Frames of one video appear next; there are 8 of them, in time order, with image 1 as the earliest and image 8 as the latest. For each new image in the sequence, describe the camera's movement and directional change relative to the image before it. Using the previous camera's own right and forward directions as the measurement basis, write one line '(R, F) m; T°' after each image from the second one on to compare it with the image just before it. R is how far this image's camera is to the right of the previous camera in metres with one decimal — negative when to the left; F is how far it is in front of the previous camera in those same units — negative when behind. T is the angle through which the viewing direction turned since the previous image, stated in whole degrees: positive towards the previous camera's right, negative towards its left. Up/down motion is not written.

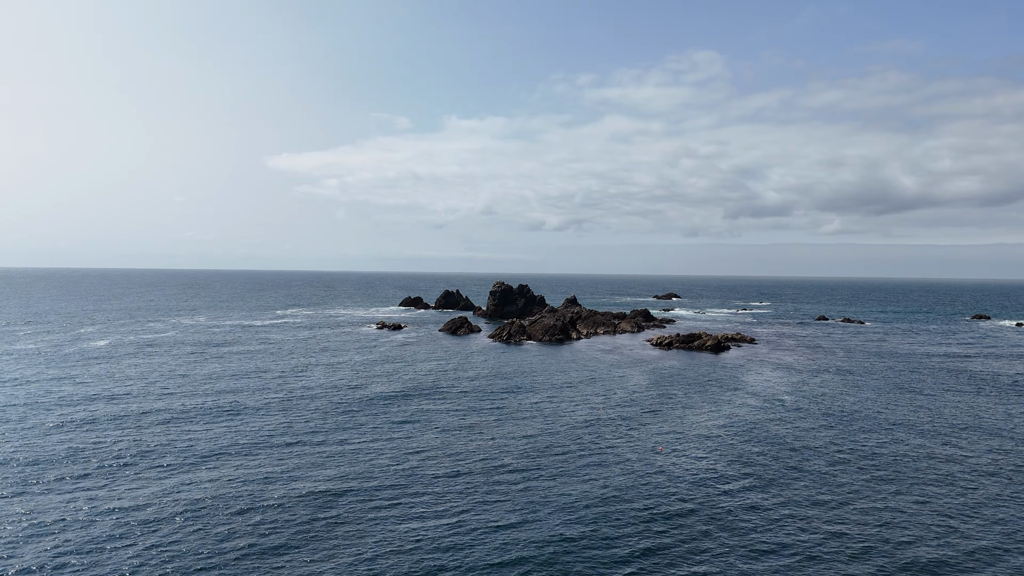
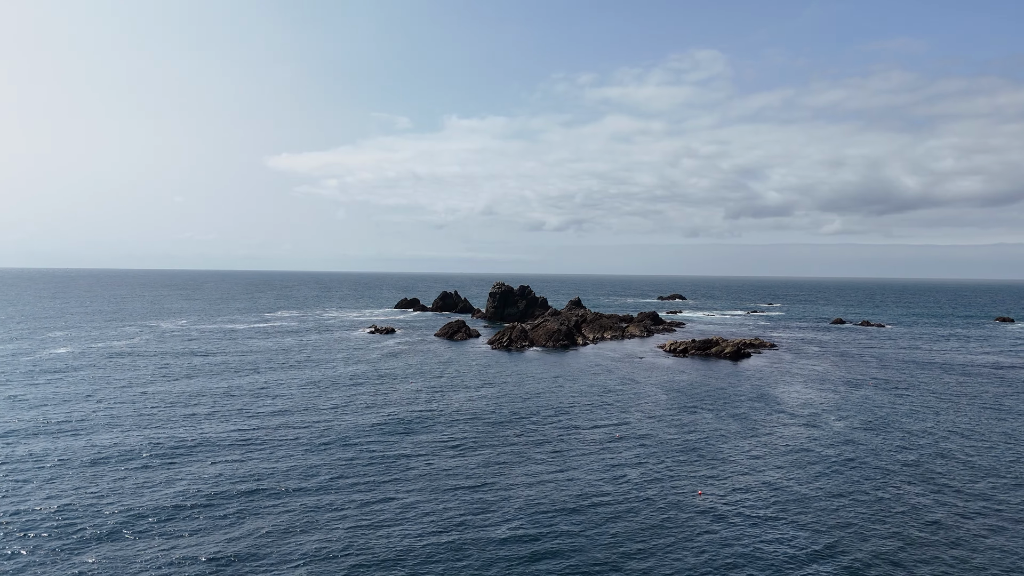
(-0.2, +8.0) m; 0°
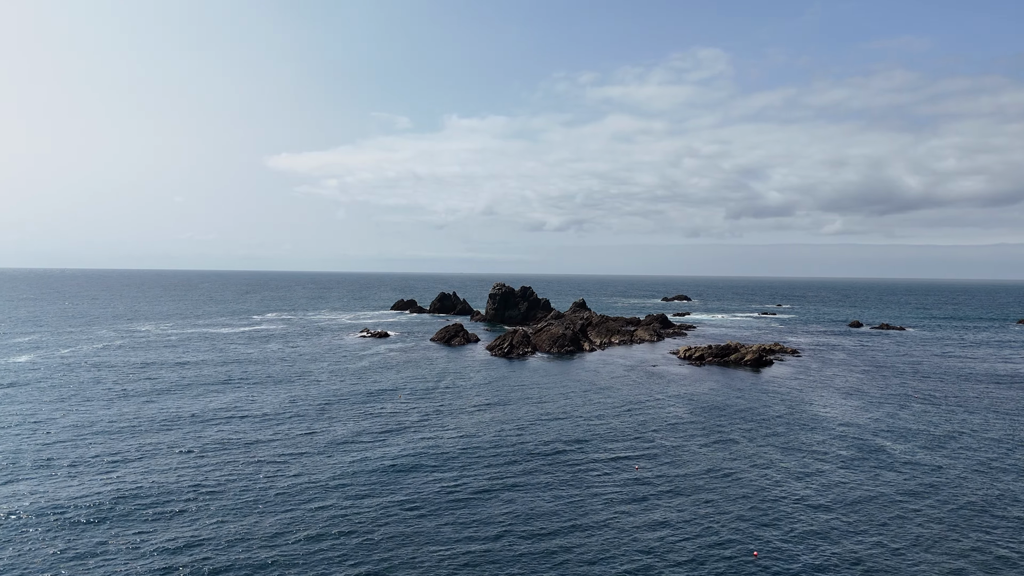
(-0.1, +7.4) m; 0°
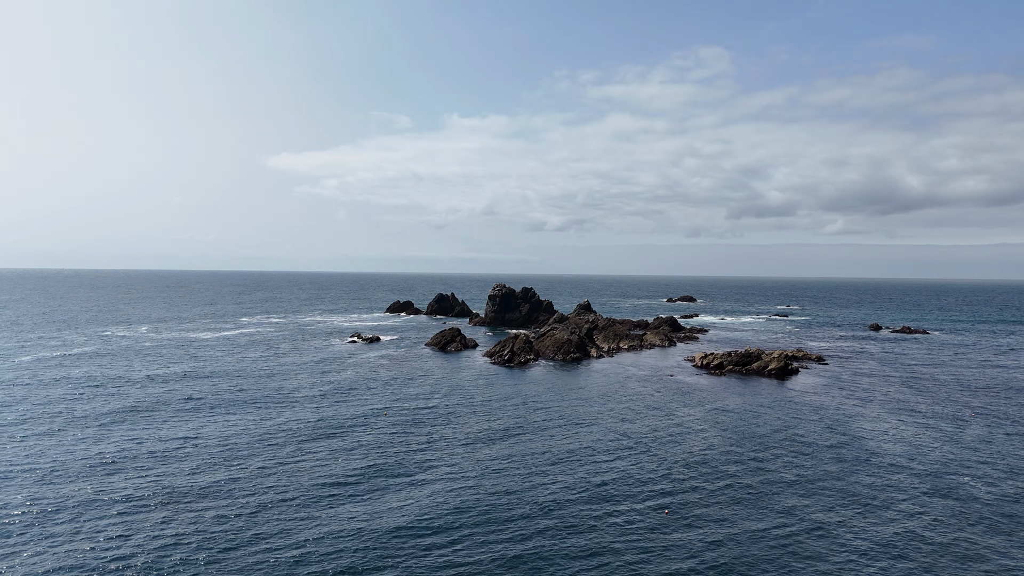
(0.0, +7.5) m; 0°
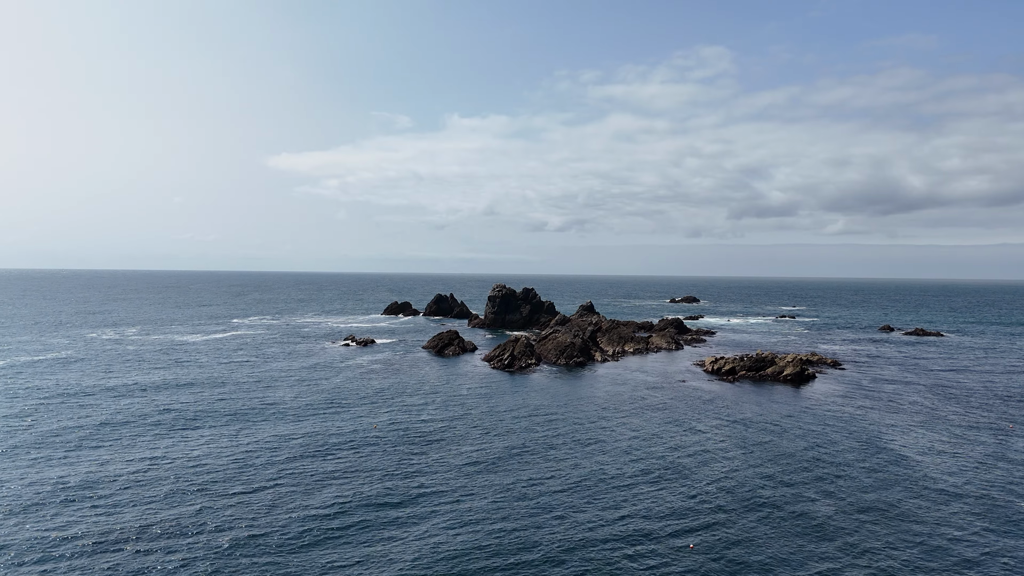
(0.0, +4.2) m; 0°
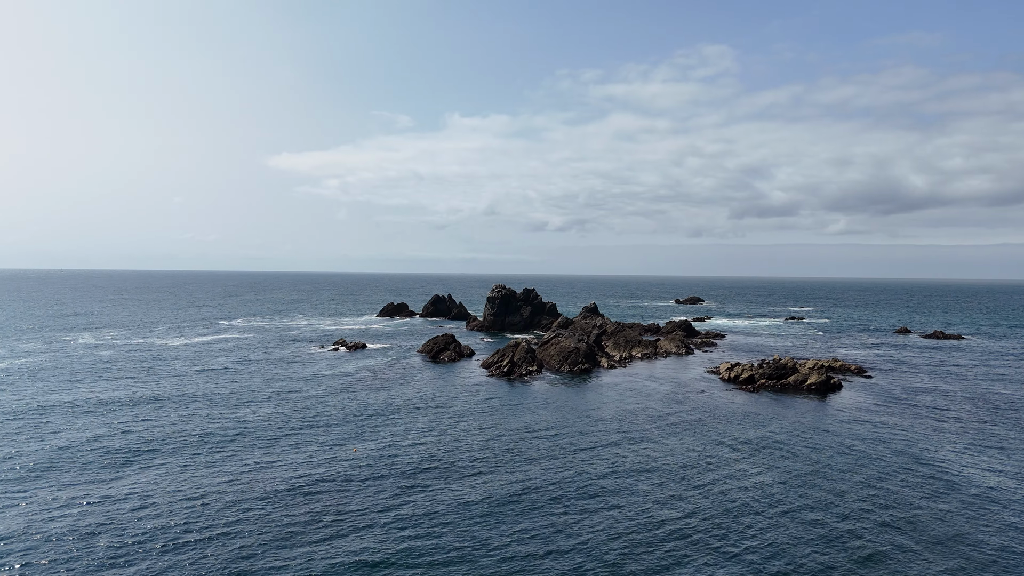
(+0.1, +5.9) m; 0°
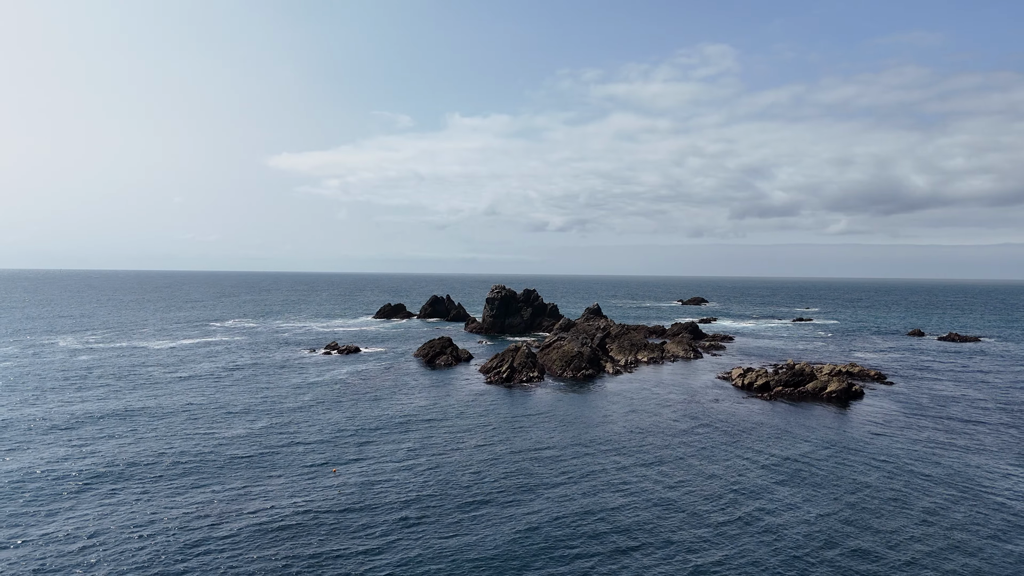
(+0.1, +4.2) m; 0°
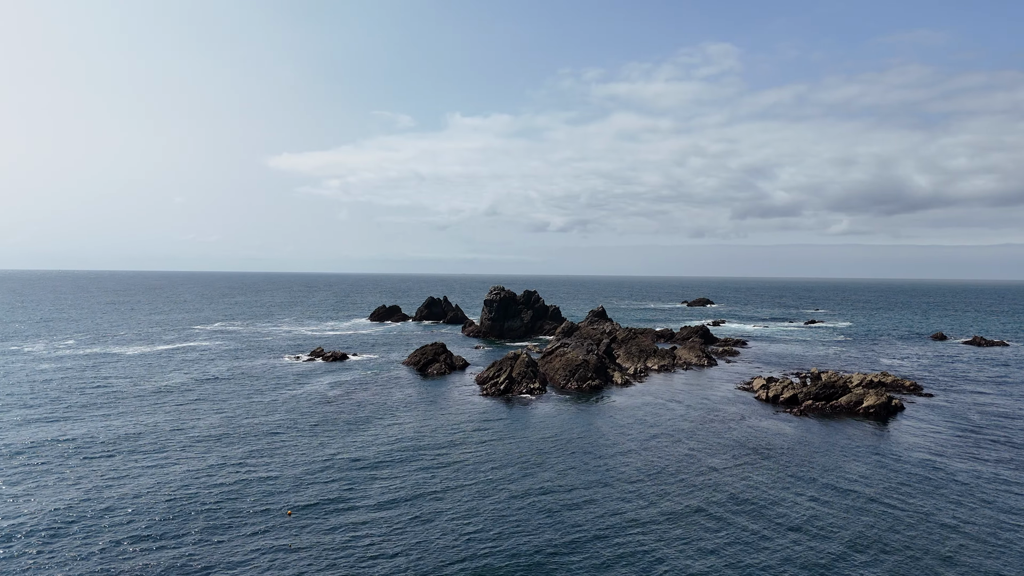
(+0.3, +6.7) m; 0°
